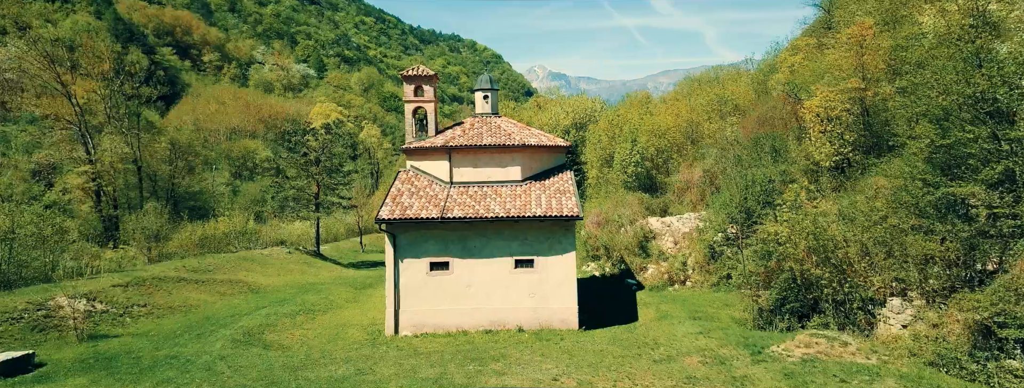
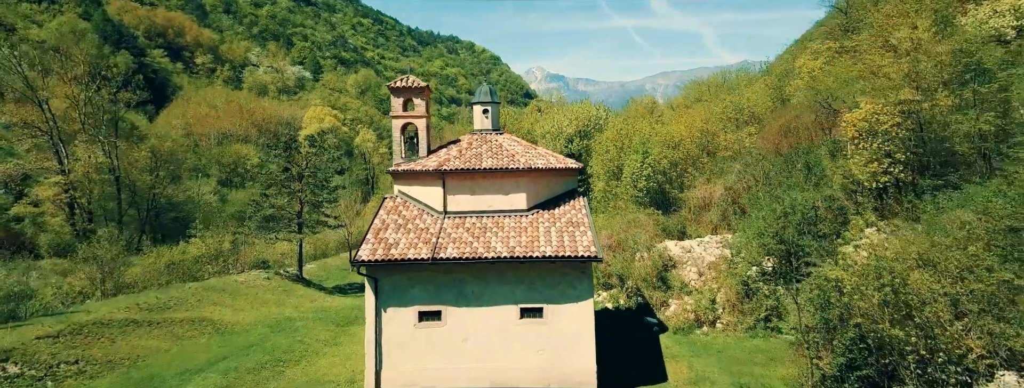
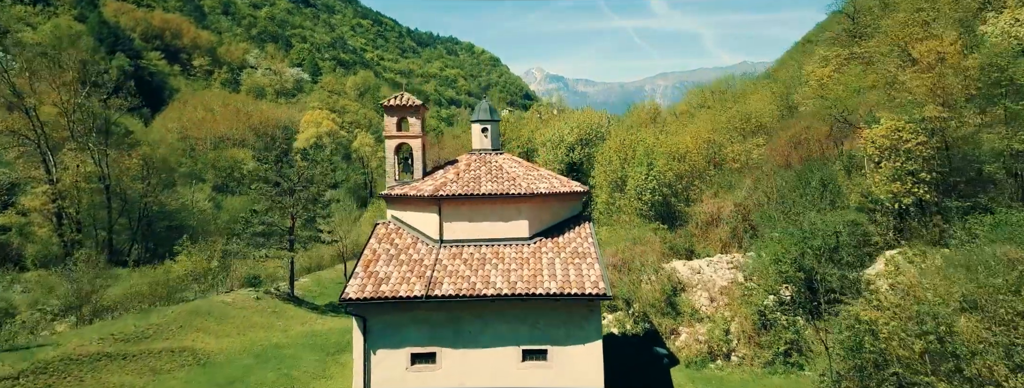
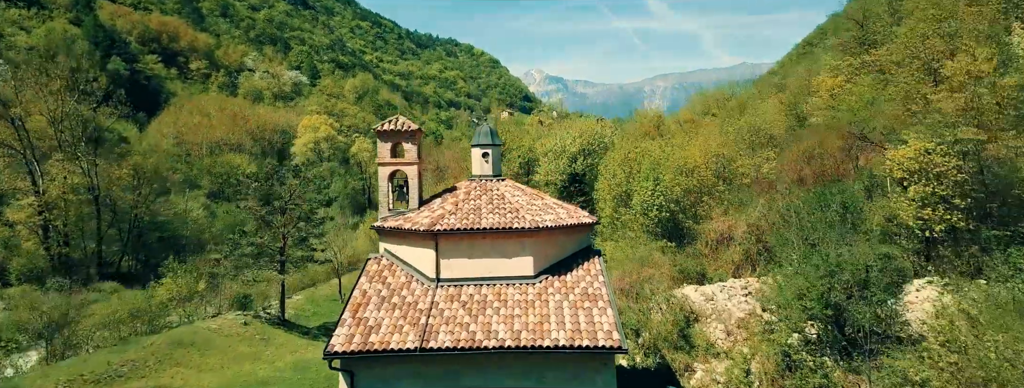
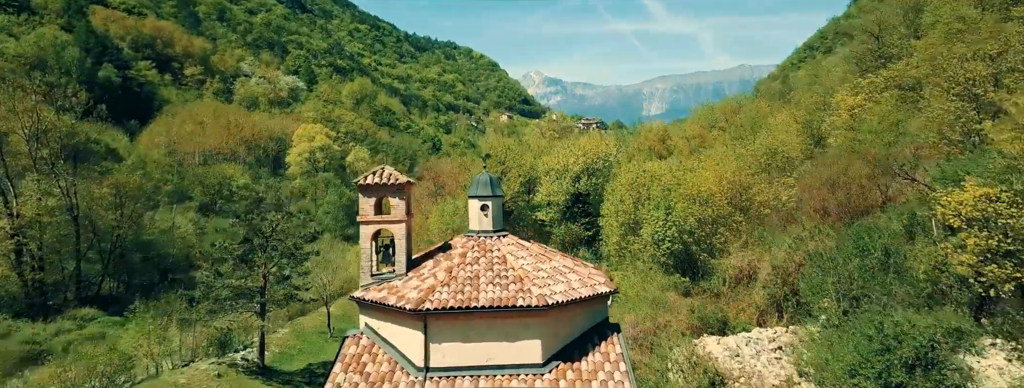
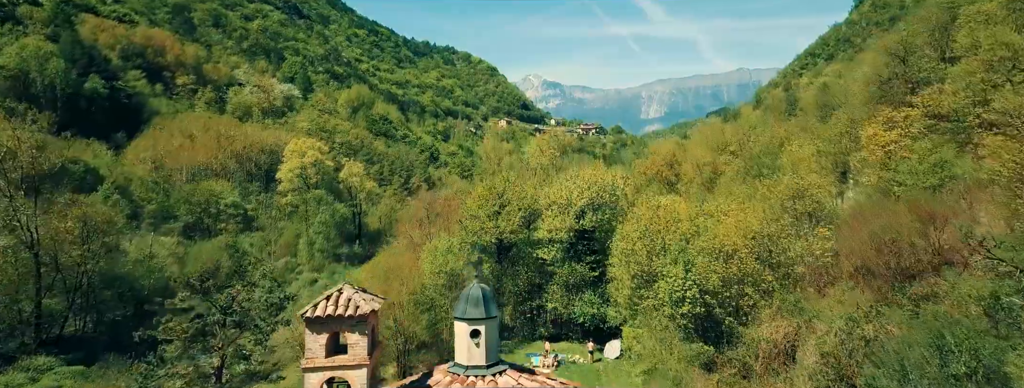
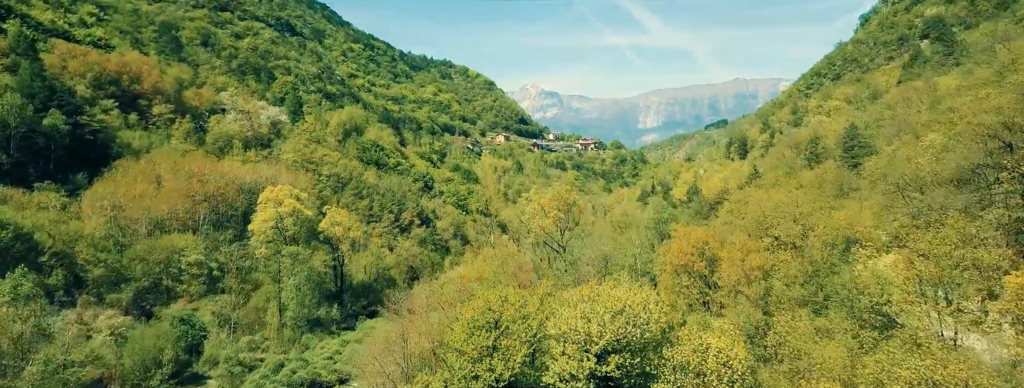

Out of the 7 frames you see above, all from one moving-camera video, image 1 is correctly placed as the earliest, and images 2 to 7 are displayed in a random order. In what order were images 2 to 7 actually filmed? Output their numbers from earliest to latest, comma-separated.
2, 3, 4, 5, 6, 7
